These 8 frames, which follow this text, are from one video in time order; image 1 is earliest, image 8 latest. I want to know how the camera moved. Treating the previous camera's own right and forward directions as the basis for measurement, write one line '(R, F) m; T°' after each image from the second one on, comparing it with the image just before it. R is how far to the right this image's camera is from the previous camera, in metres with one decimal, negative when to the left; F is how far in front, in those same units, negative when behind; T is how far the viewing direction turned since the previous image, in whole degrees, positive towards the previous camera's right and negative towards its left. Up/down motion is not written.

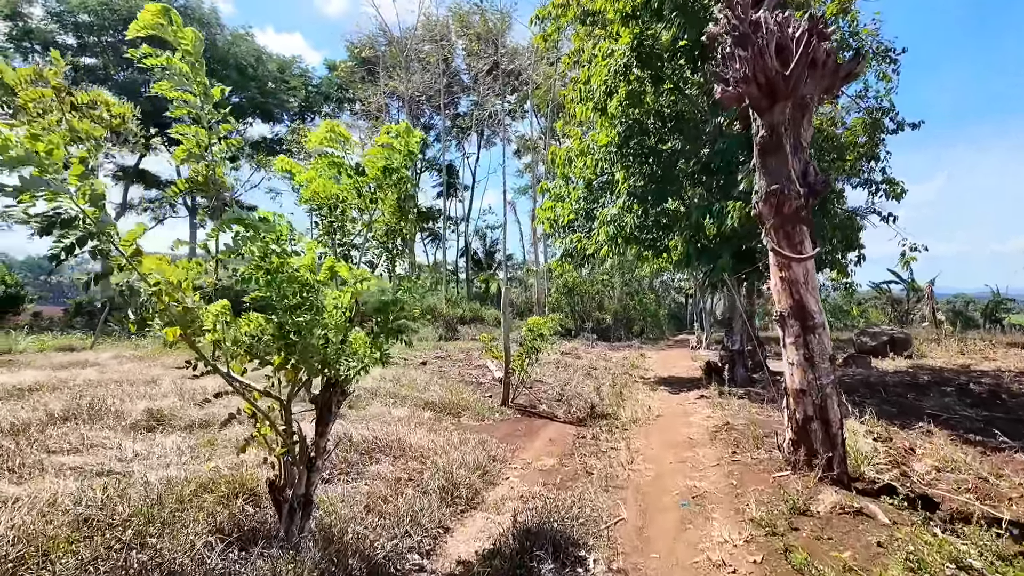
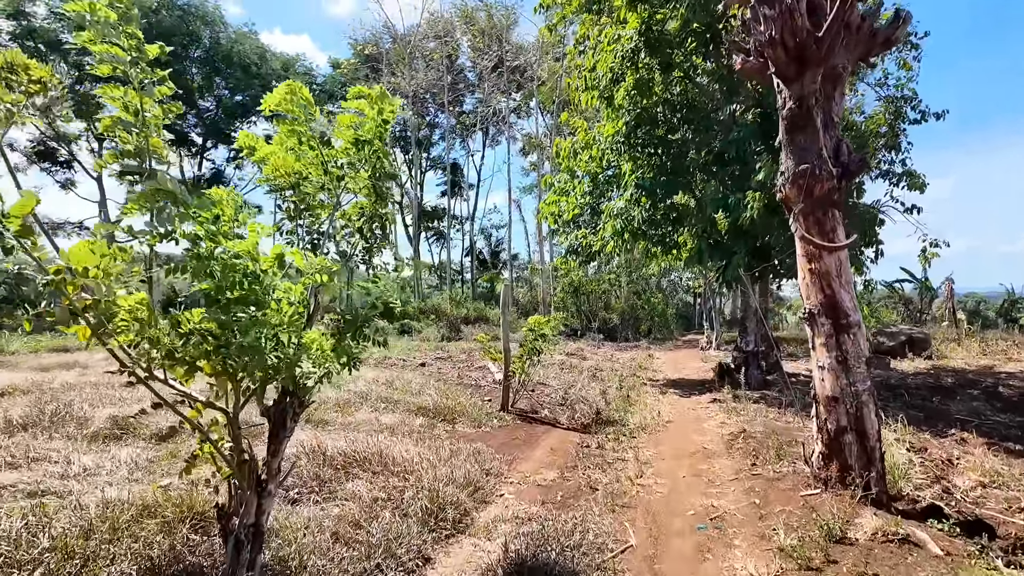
(+0.1, +0.4) m; -1°
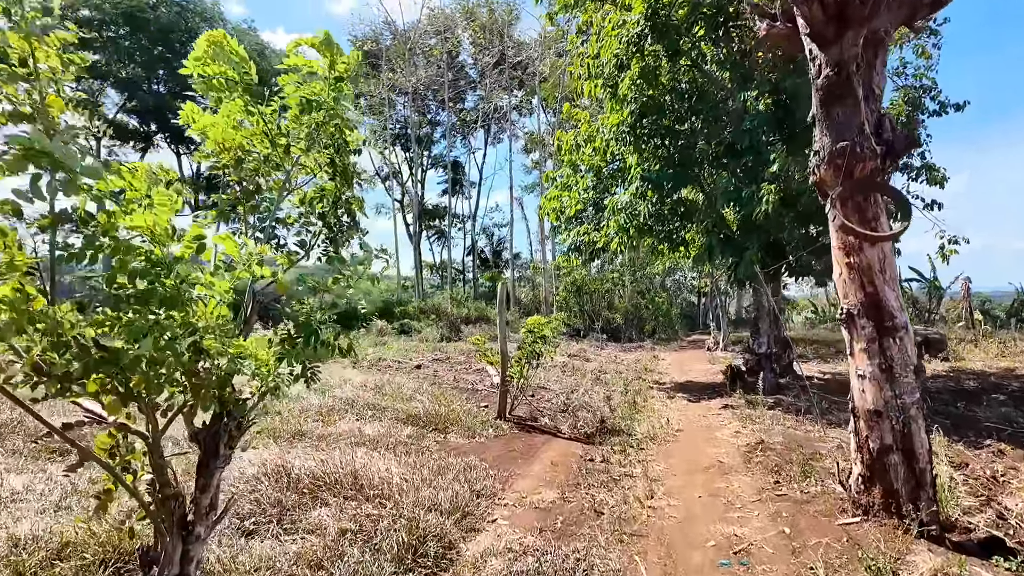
(0.0, +0.4) m; 0°
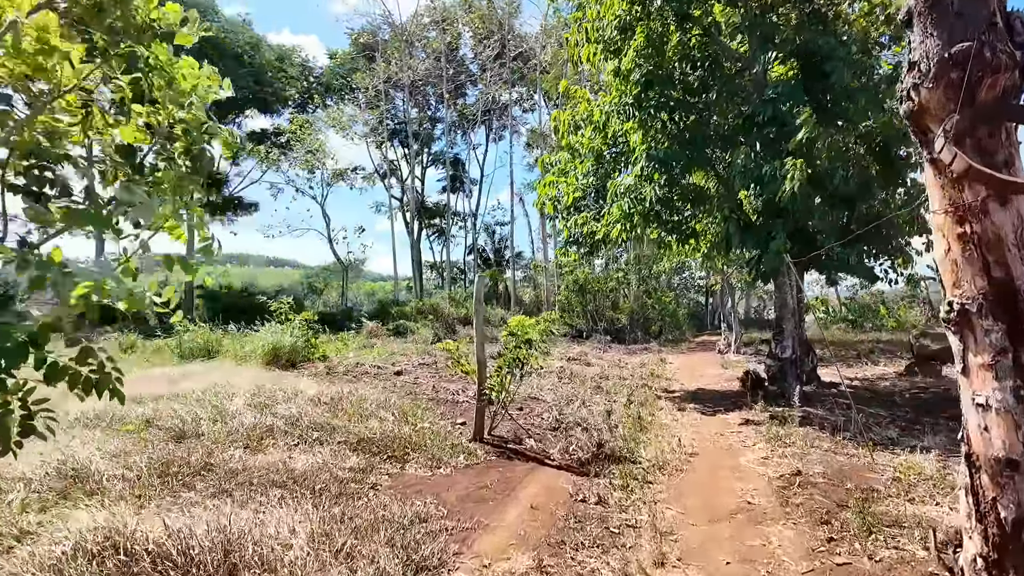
(+0.2, +0.8) m; -1°
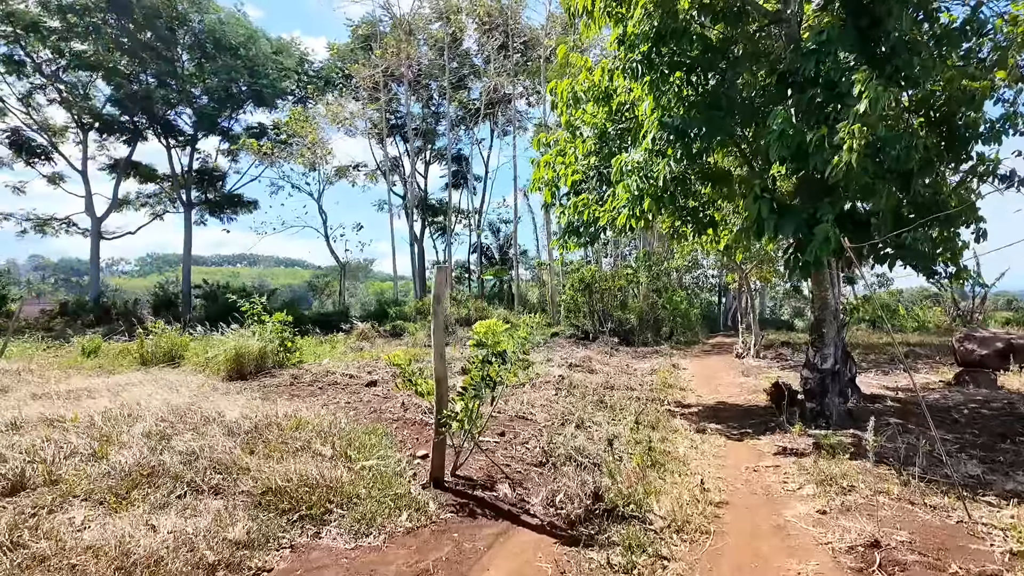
(+0.2, +0.9) m; -1°
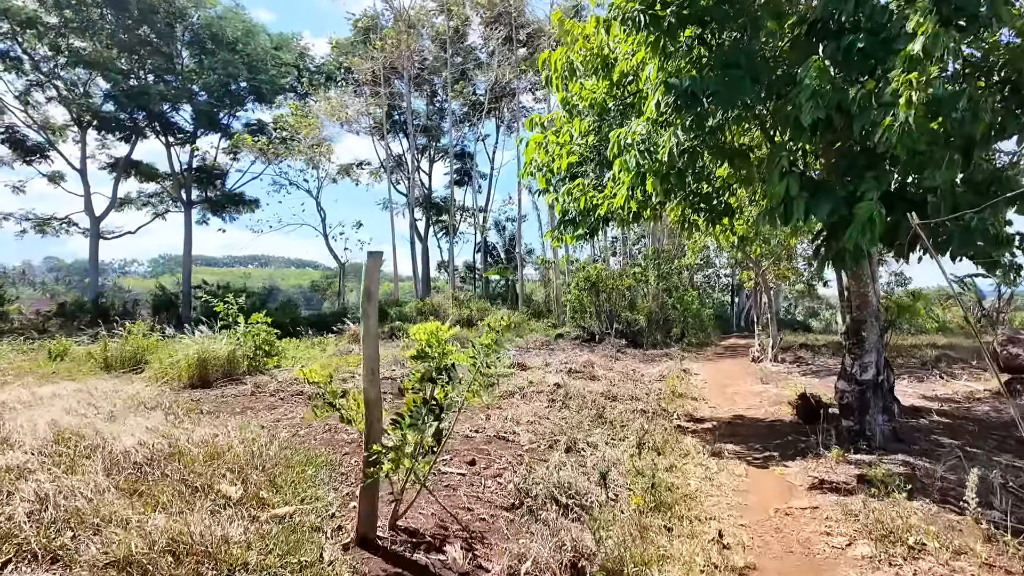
(+0.2, +0.7) m; -1°
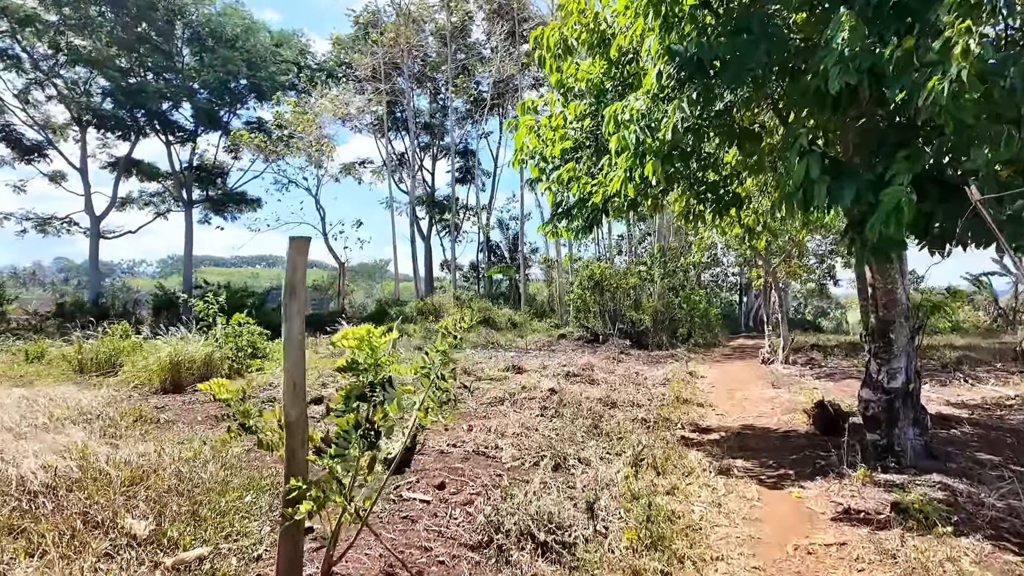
(+0.2, +0.4) m; -1°
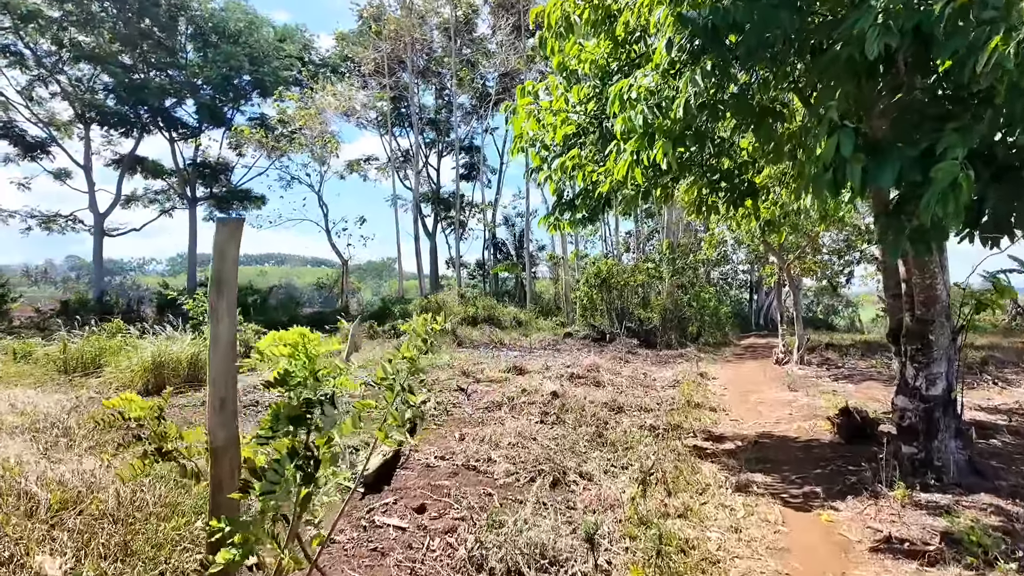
(+0.1, +0.4) m; -1°
